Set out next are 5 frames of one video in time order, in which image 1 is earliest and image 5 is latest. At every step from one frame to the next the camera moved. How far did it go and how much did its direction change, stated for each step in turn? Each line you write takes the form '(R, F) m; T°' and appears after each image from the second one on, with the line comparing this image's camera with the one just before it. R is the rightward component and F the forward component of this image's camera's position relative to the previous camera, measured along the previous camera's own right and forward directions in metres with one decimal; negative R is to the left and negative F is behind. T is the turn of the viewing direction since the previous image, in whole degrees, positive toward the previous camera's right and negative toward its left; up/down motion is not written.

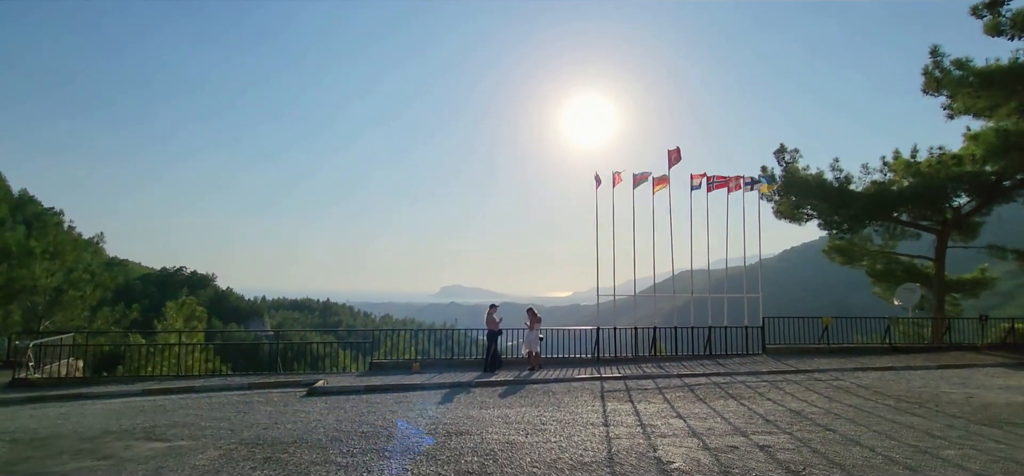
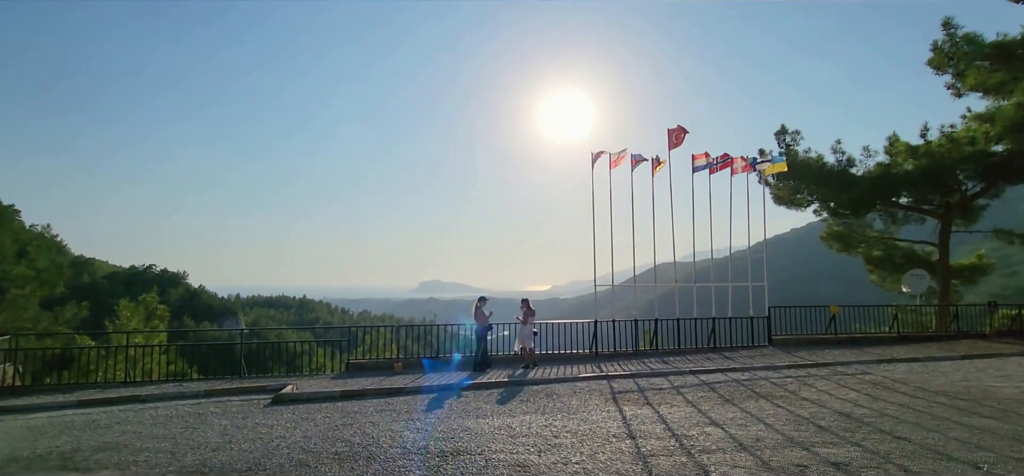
(-0.3, +1.7) m; +2°
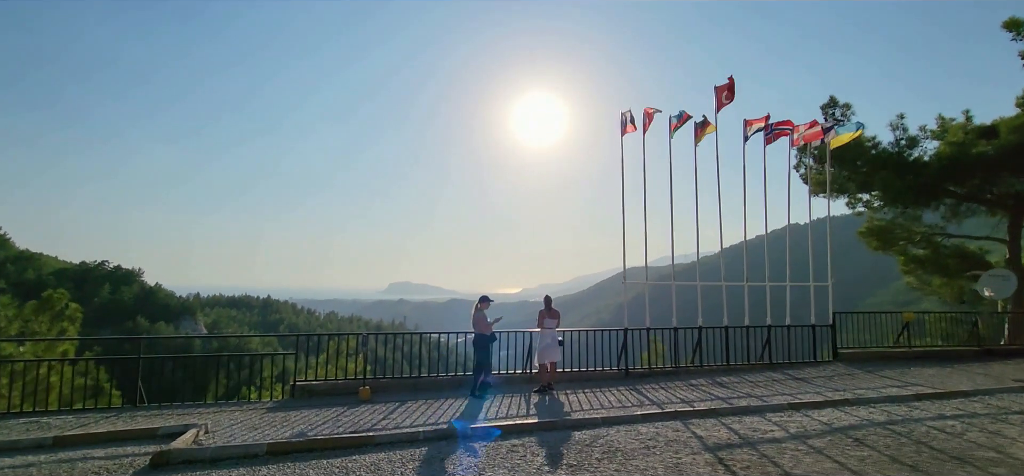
(-0.7, +4.3) m; +3°
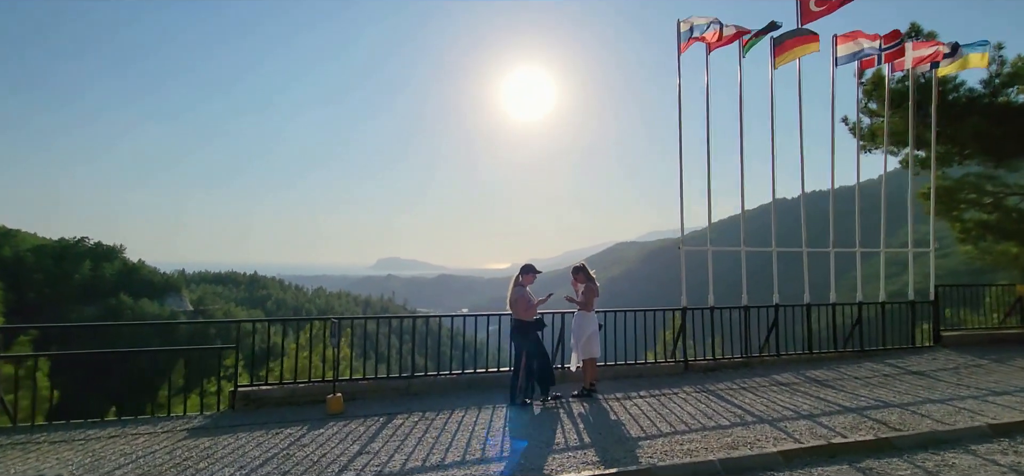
(-0.5, +3.5) m; +1°
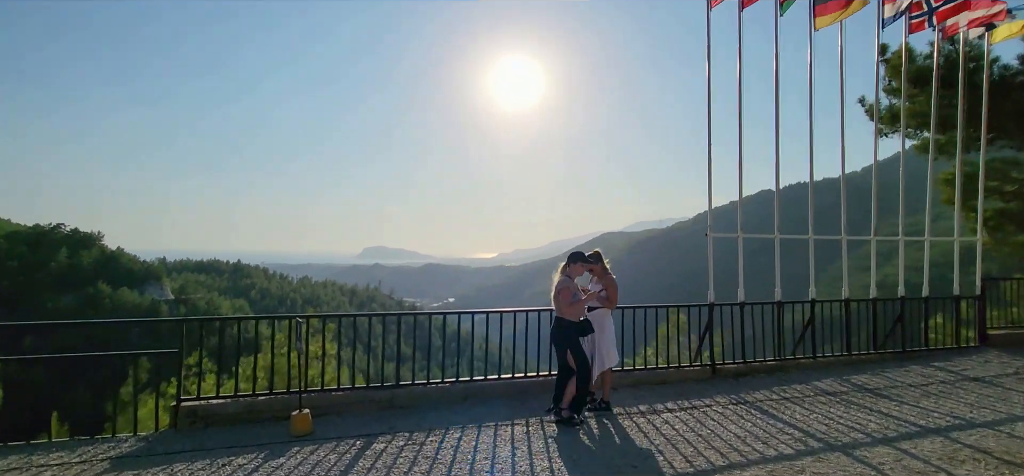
(-0.2, +1.5) m; +1°
